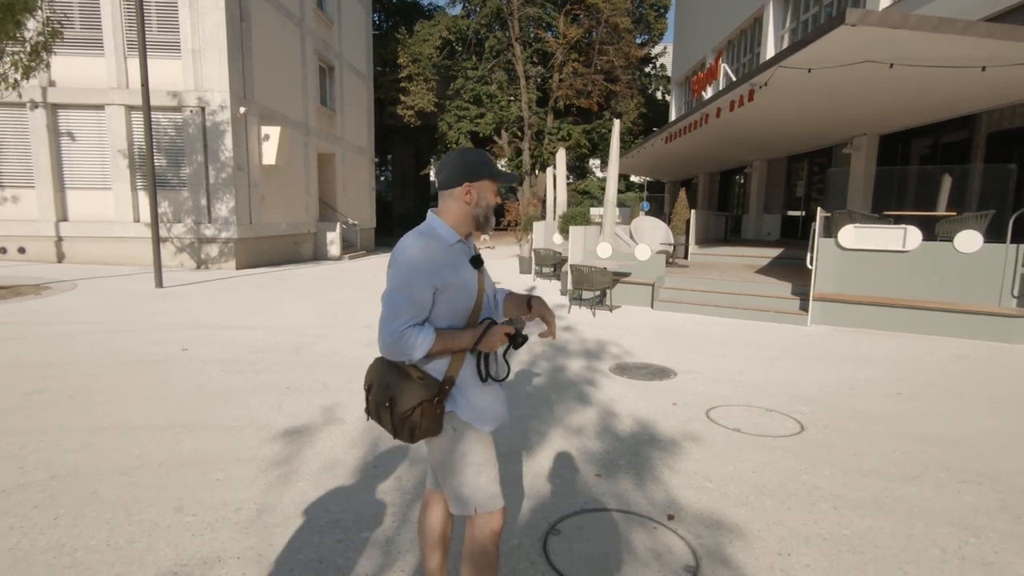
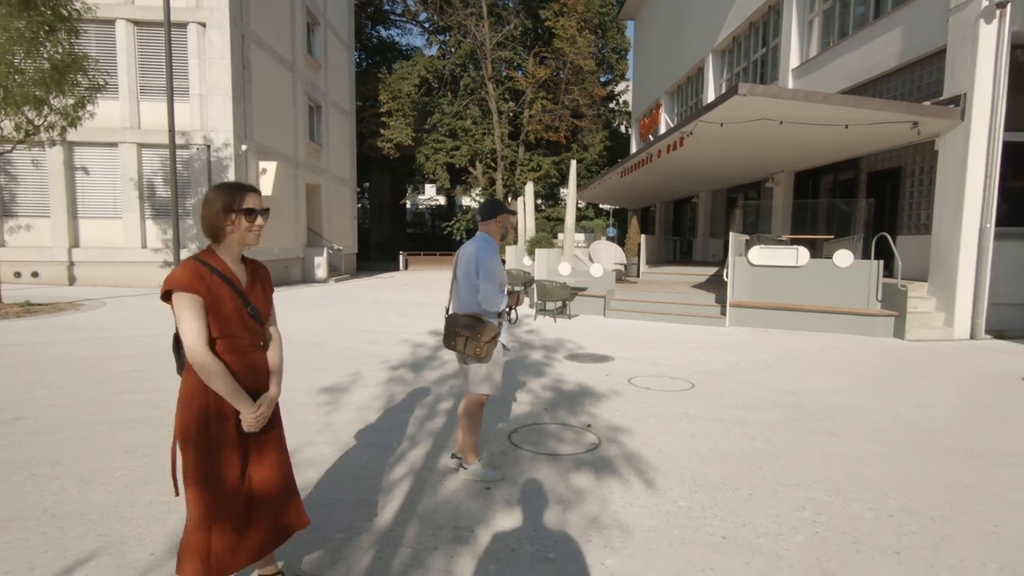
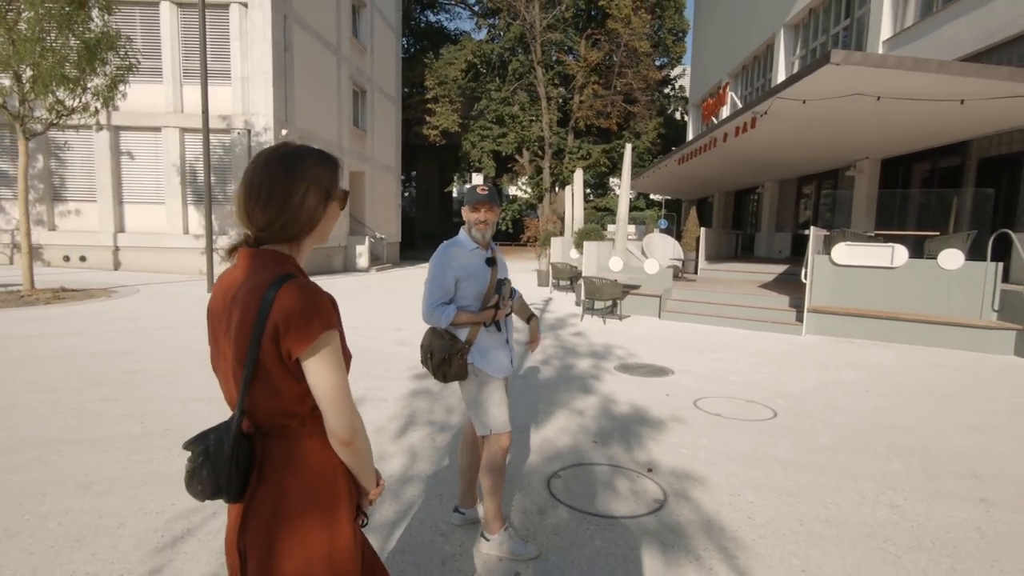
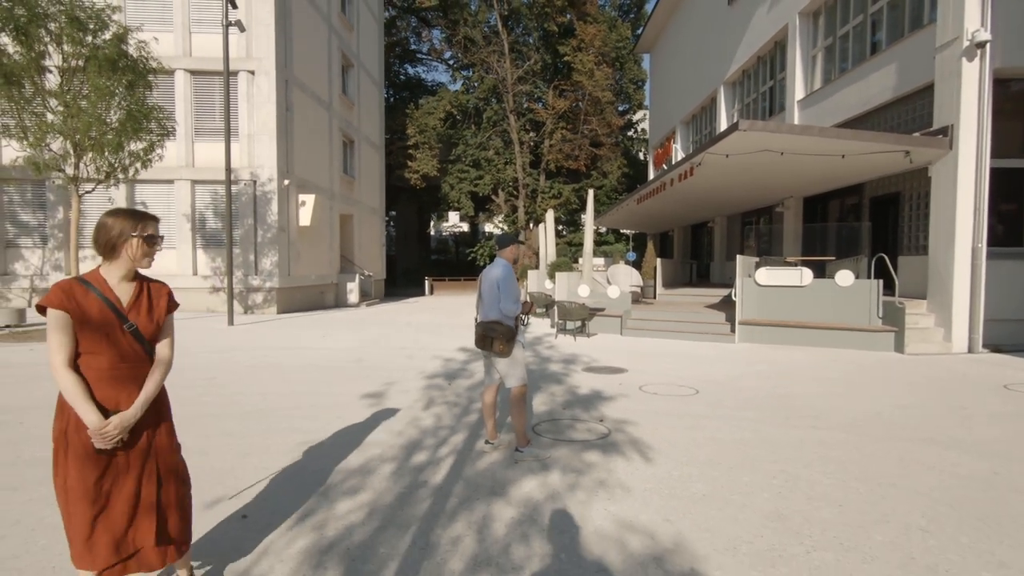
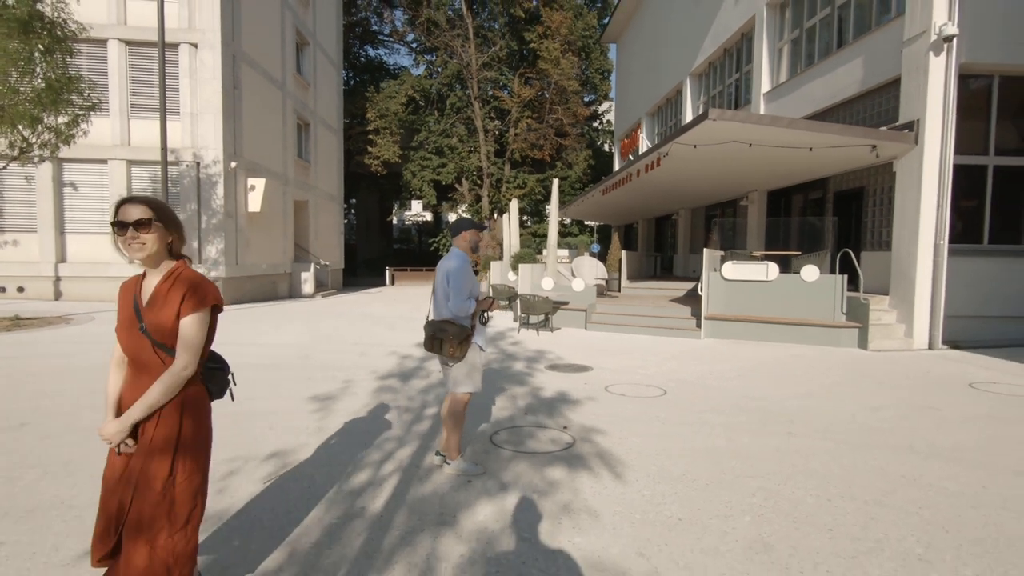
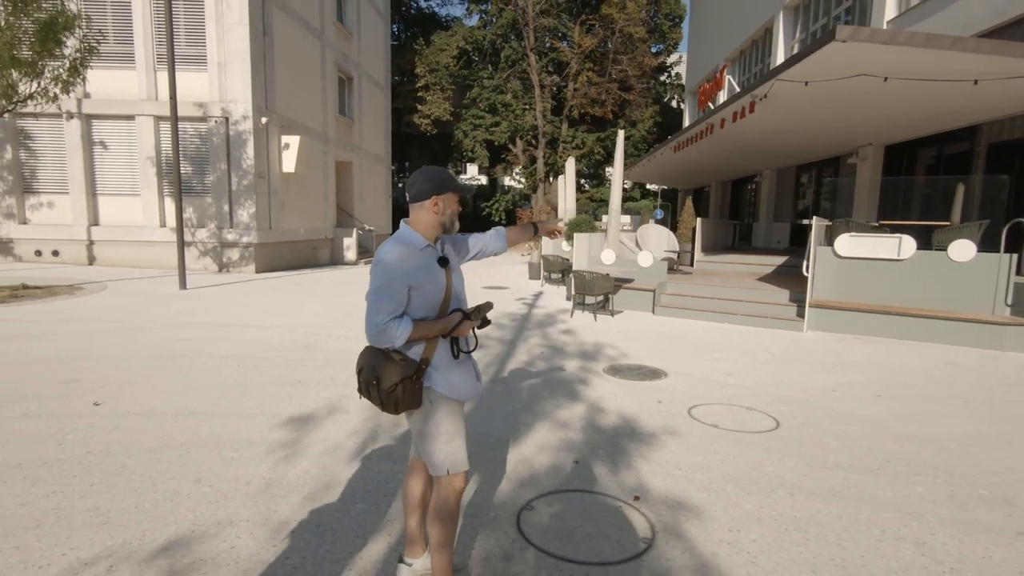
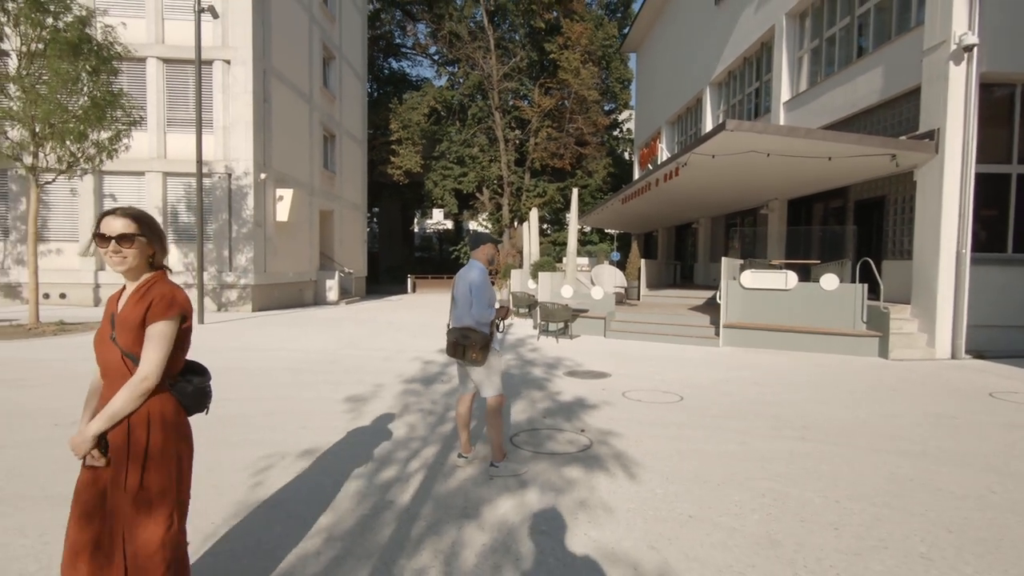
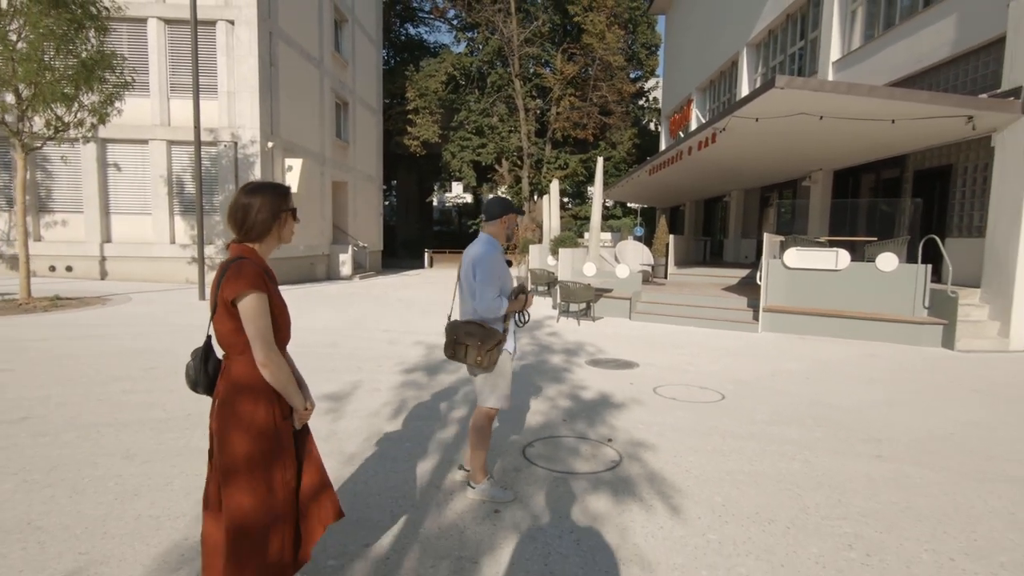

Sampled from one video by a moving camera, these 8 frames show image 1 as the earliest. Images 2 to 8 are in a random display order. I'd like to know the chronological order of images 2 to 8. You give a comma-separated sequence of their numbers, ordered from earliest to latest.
6, 3, 8, 2, 5, 7, 4
